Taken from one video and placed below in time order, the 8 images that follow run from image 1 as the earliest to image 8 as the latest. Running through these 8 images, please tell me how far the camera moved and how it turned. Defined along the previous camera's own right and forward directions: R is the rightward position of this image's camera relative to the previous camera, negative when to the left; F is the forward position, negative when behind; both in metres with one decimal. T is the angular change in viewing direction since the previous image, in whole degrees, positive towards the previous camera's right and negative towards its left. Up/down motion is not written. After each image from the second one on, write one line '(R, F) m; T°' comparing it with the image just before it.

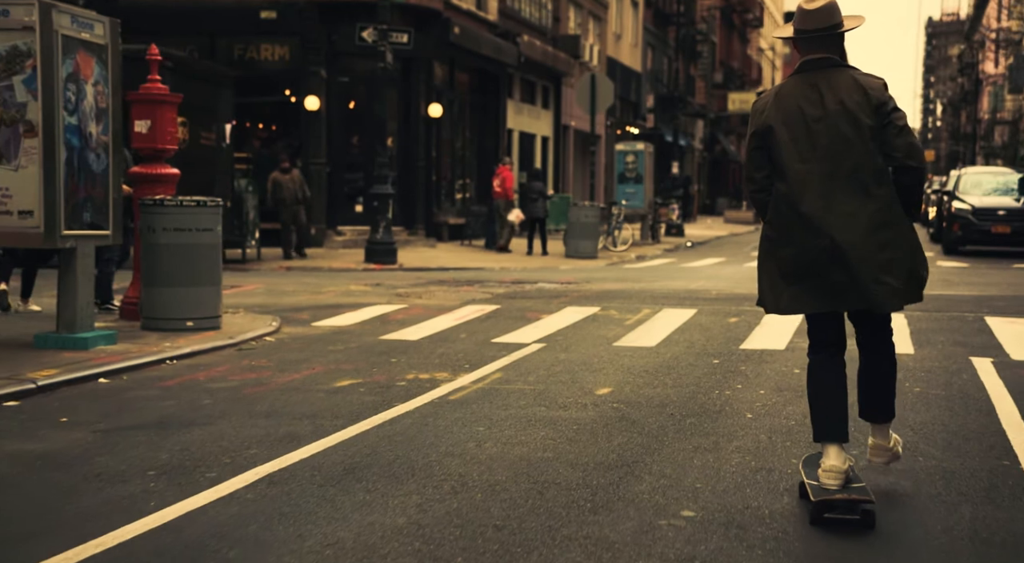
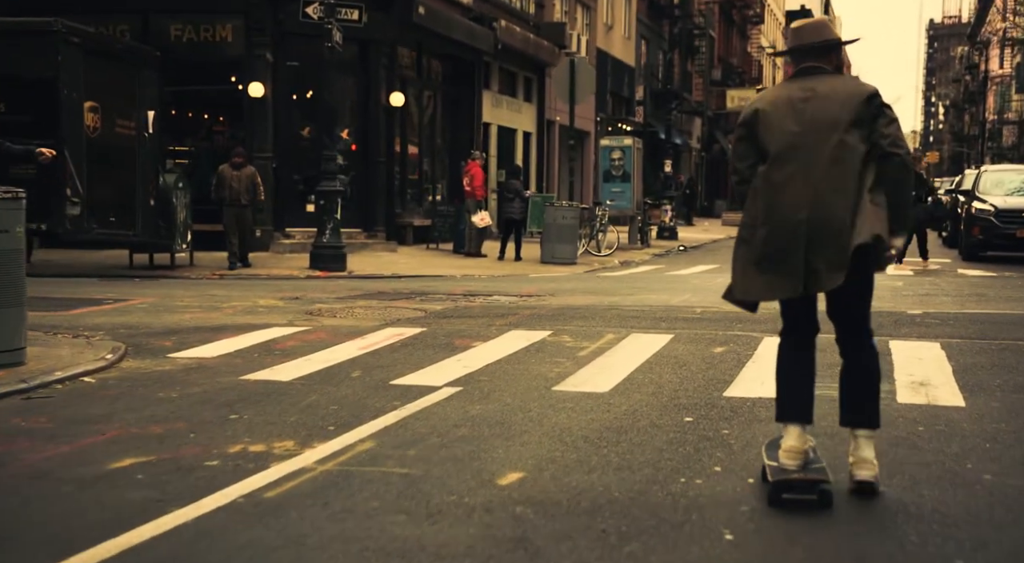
(+0.6, +2.9) m; 0°
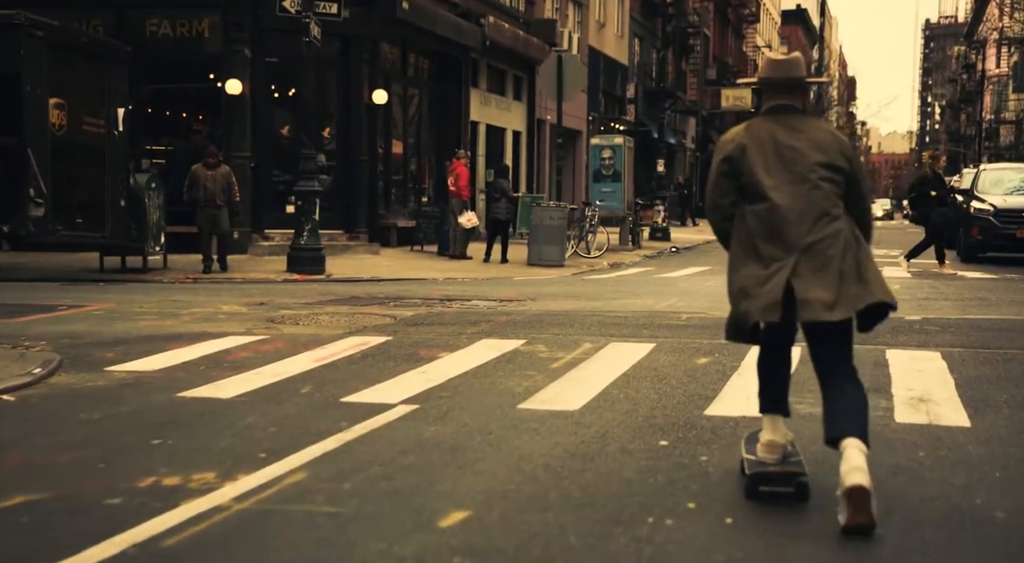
(+0.2, +0.7) m; 0°
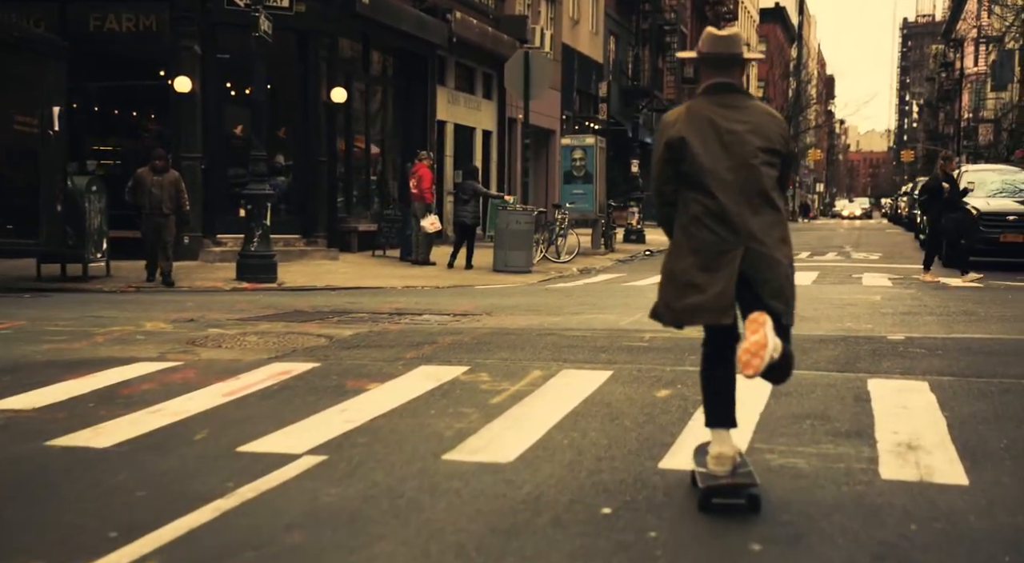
(+0.3, +1.0) m; +1°
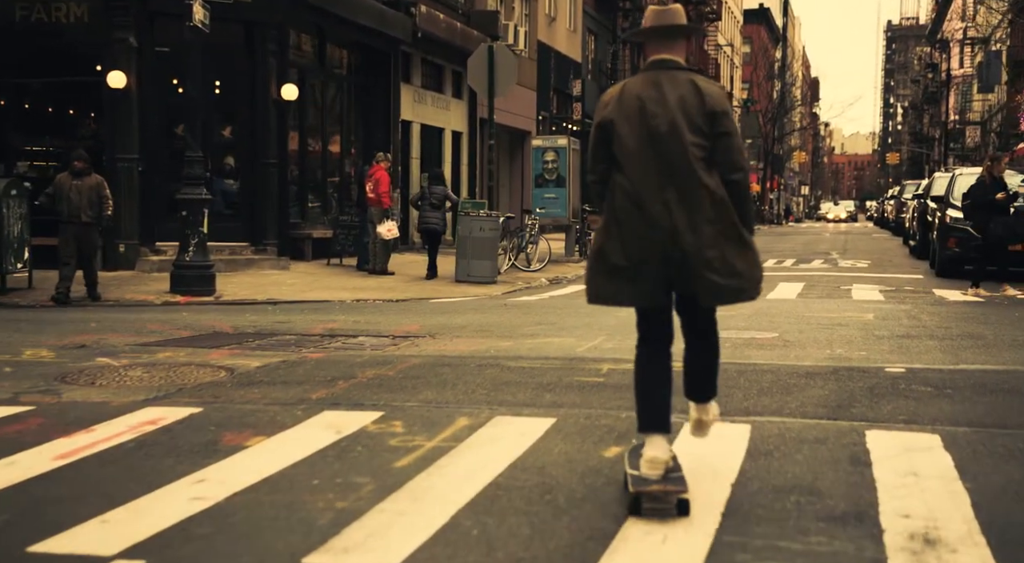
(+0.4, +1.6) m; +1°
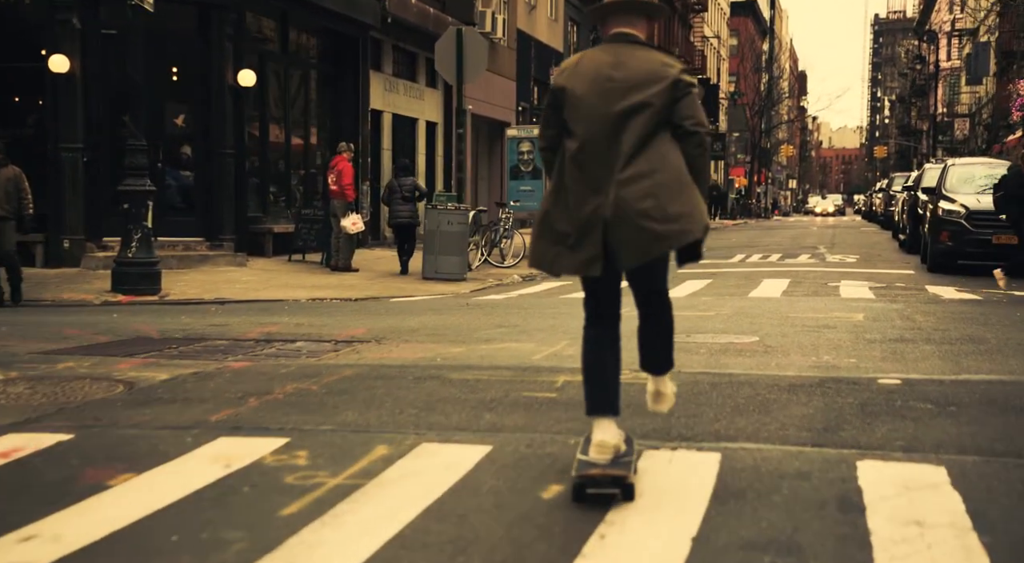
(+0.3, +1.2) m; 0°
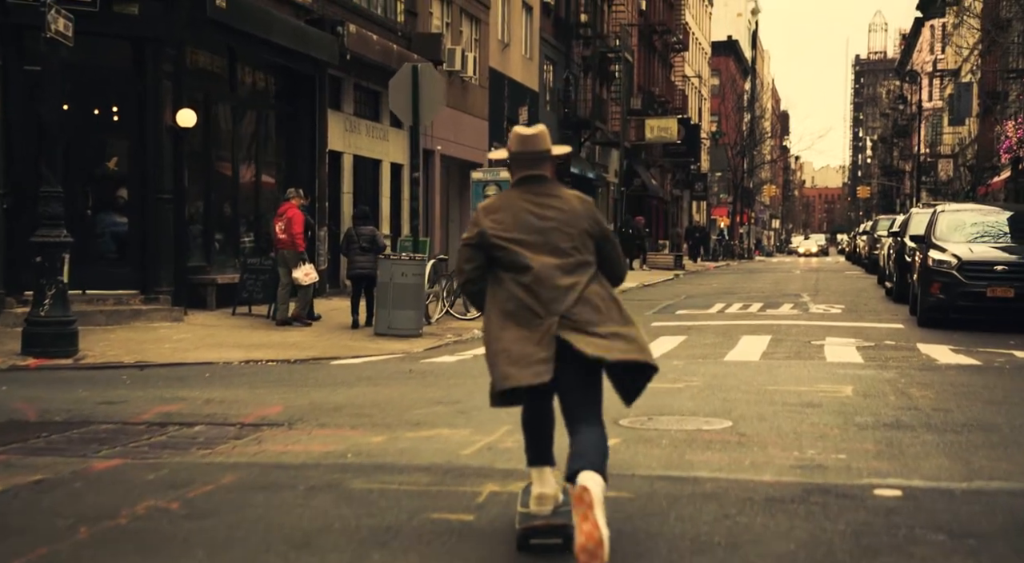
(+0.4, +1.6) m; +1°
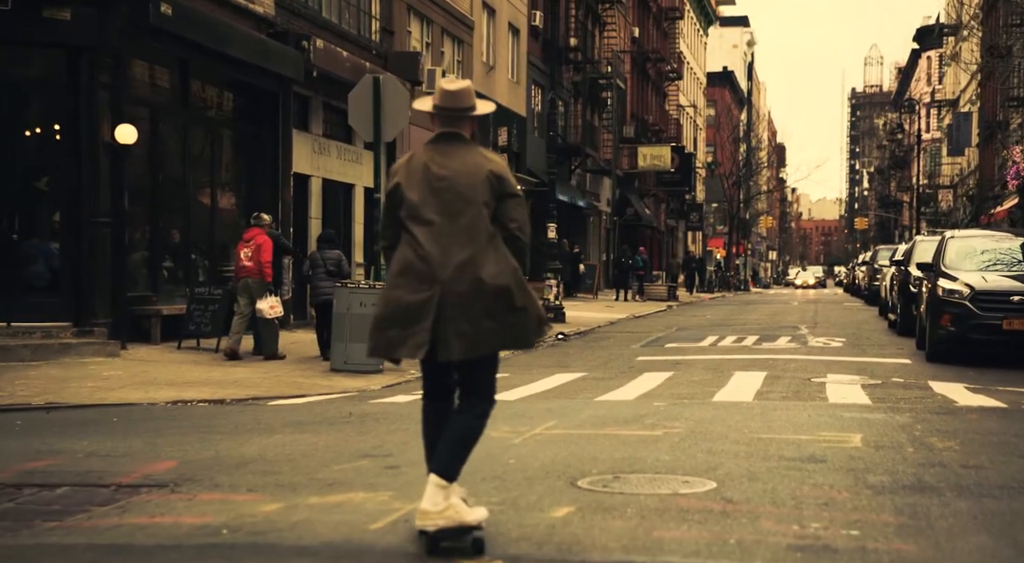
(+0.4, +1.8) m; 0°
